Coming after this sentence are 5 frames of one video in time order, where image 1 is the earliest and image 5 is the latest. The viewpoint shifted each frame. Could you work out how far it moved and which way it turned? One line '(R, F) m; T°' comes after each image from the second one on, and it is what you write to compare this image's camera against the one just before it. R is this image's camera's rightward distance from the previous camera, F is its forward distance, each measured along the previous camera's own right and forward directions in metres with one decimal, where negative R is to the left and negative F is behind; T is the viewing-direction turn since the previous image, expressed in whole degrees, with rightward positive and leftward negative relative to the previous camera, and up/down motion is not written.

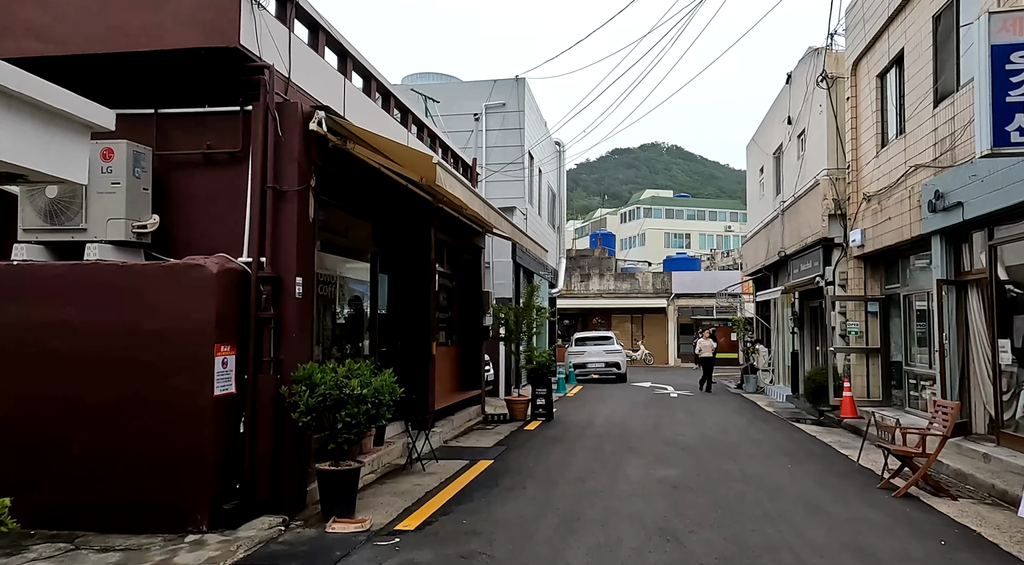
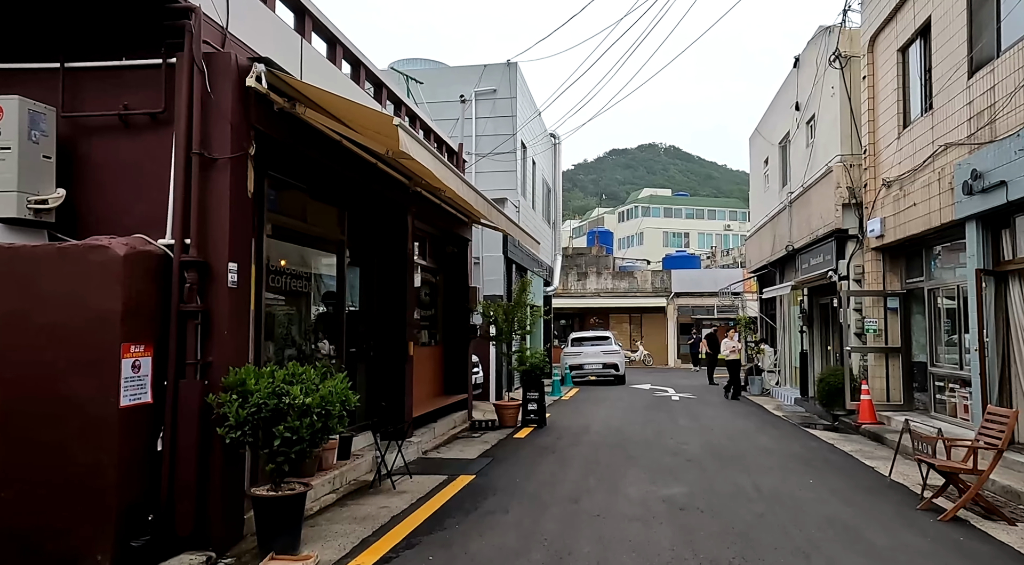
(+0.2, +1.2) m; 0°
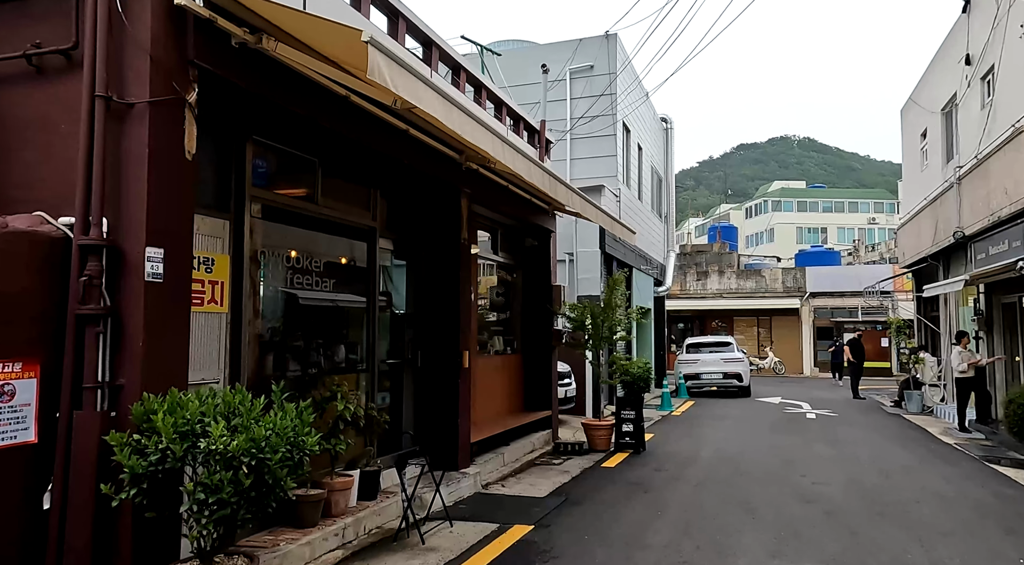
(+0.5, +2.0) m; -9°
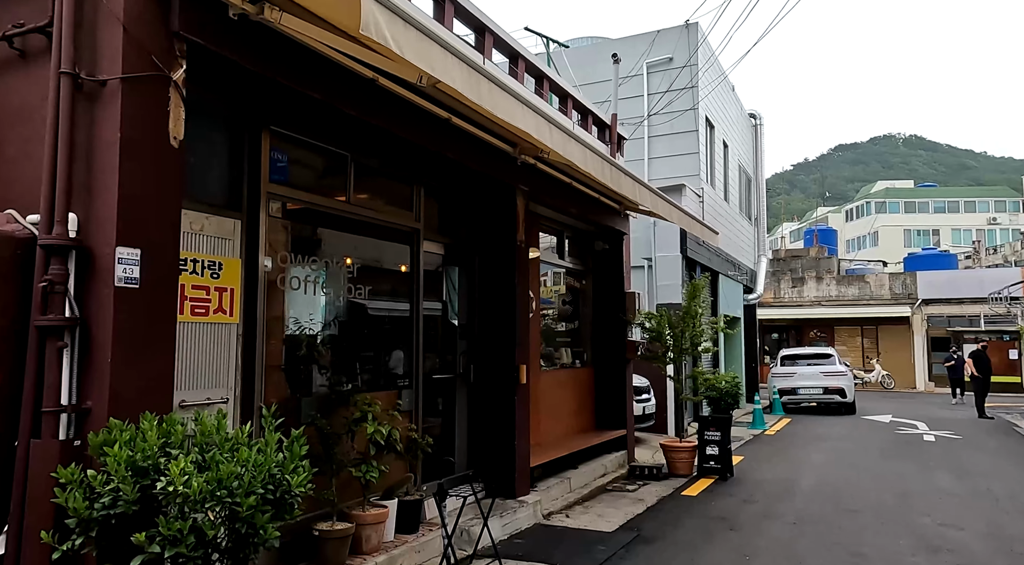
(+0.3, +0.8) m; -6°
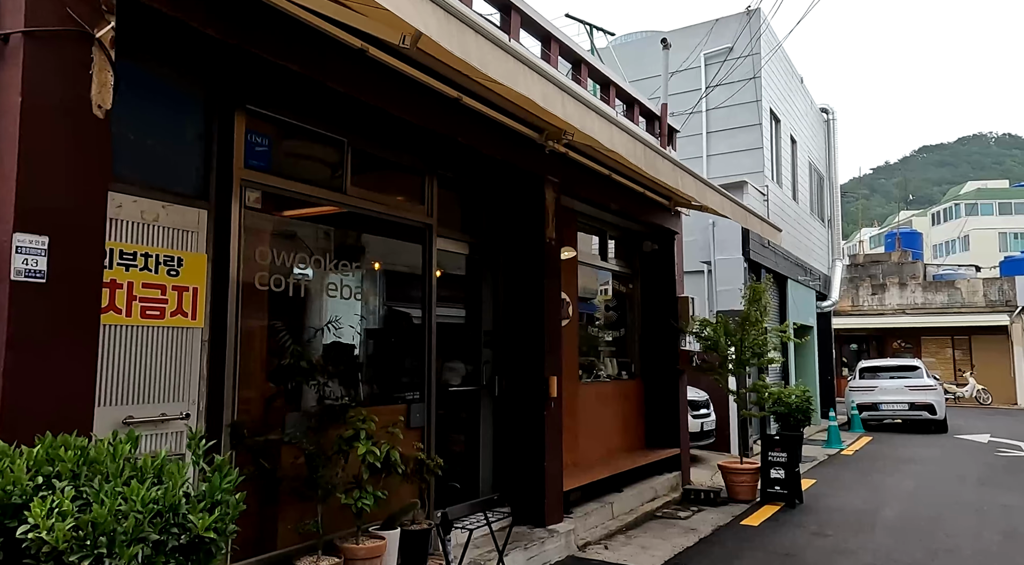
(+0.4, +0.8) m; -5°
